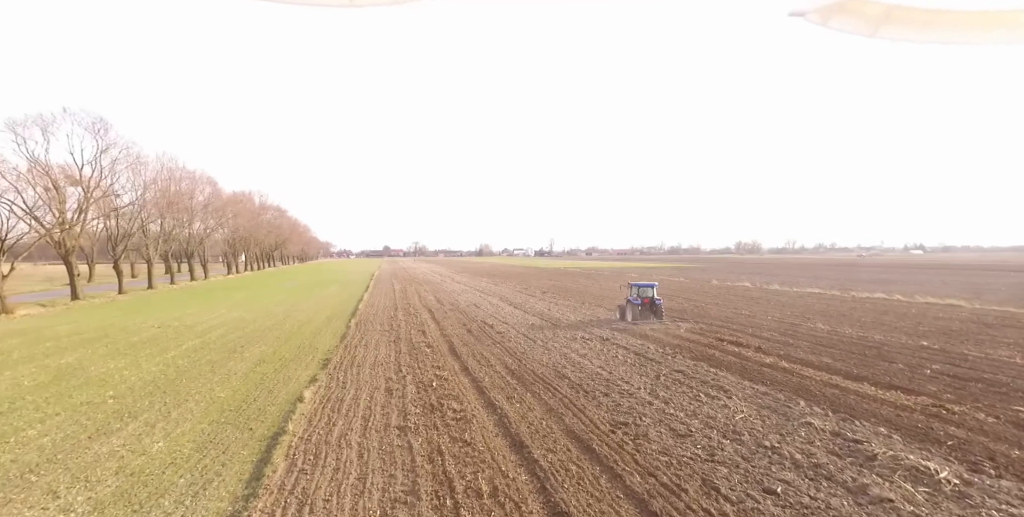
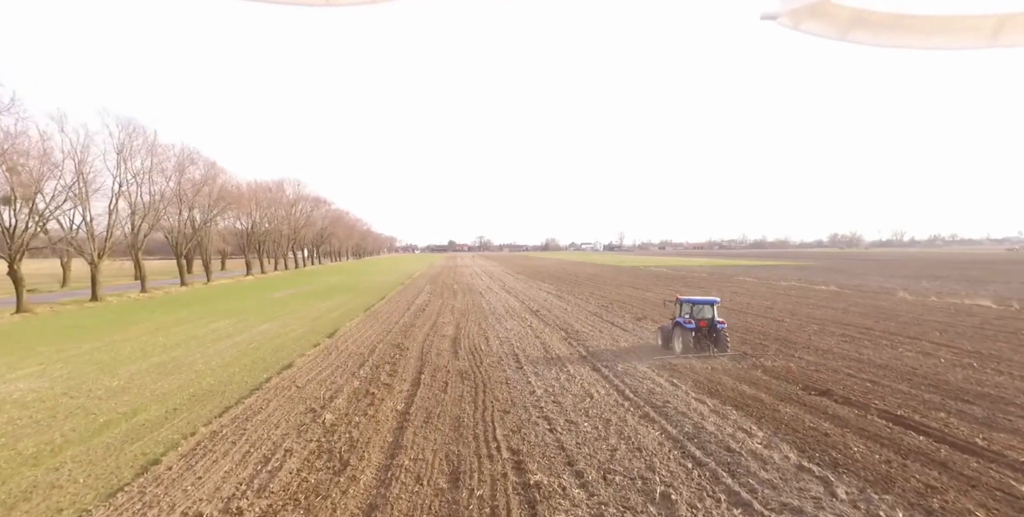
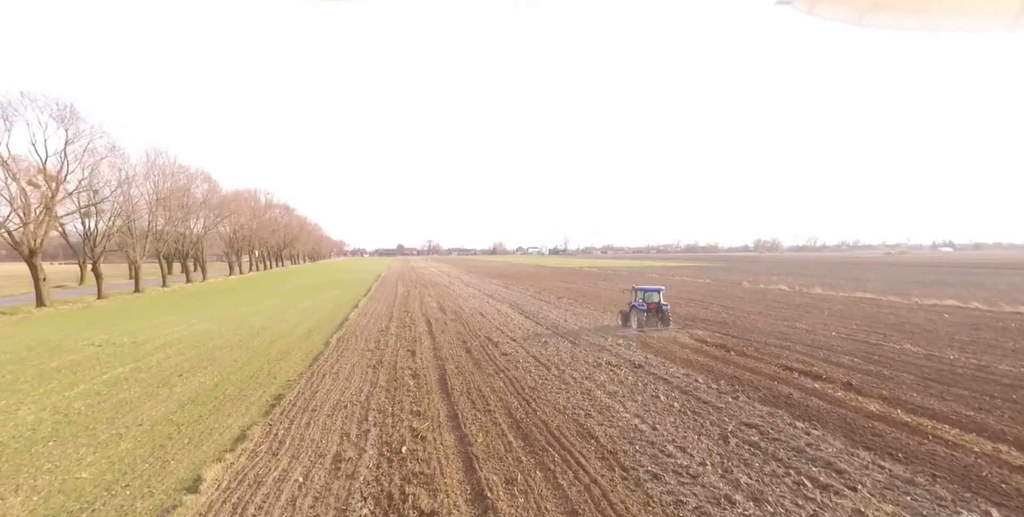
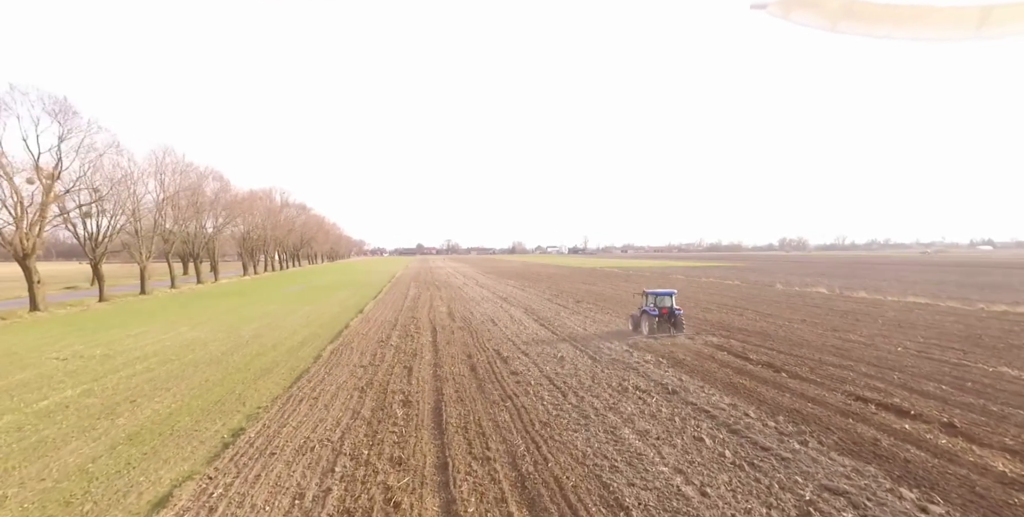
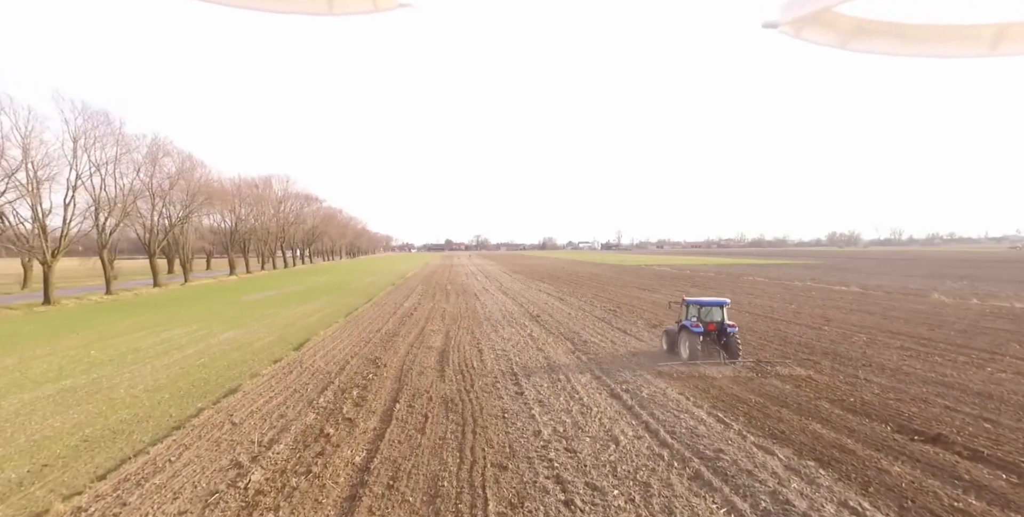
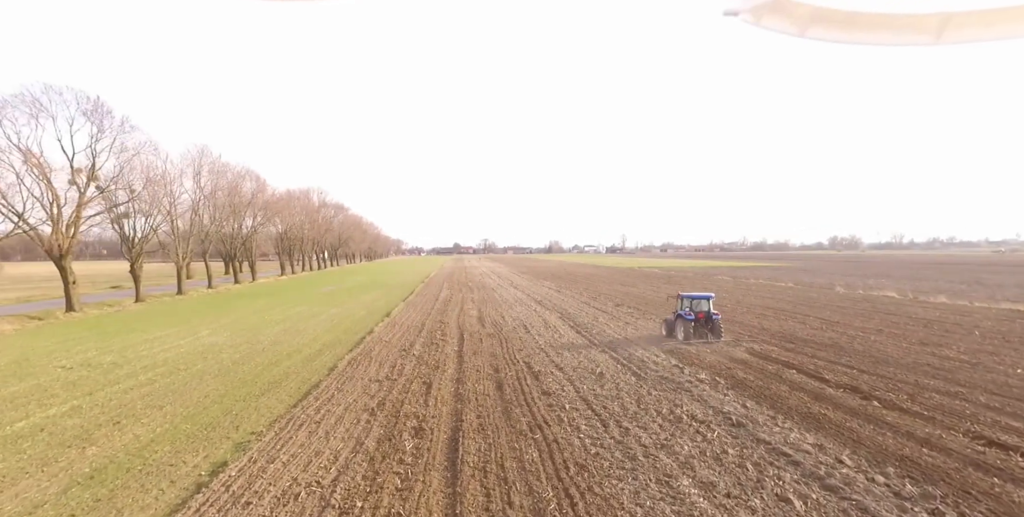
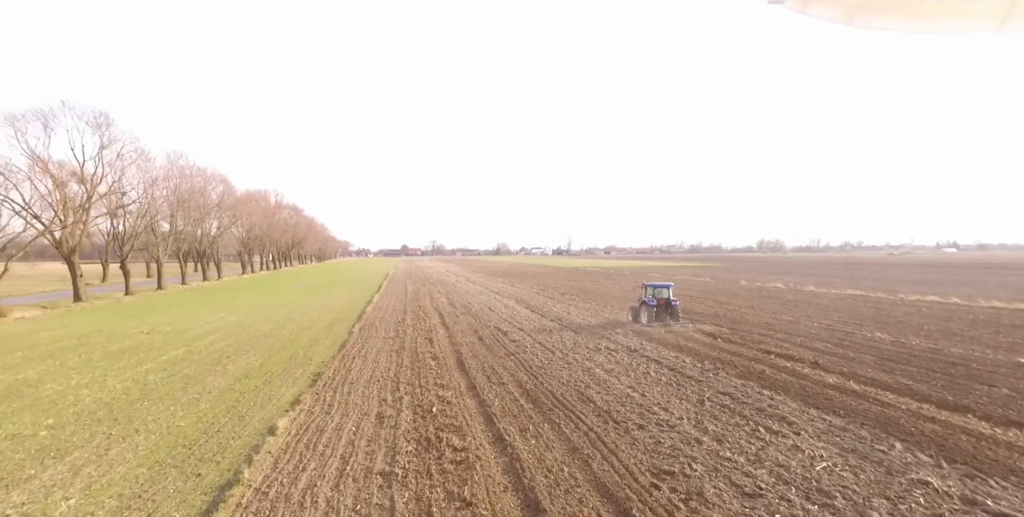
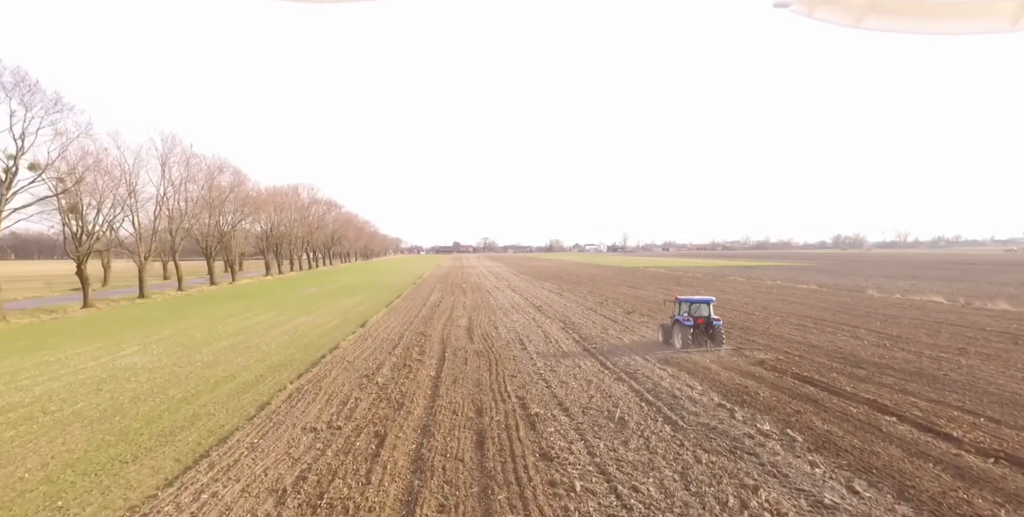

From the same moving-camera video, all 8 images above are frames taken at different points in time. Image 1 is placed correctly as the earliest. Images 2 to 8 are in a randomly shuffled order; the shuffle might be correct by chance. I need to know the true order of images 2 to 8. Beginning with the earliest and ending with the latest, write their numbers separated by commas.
7, 3, 4, 6, 8, 2, 5
